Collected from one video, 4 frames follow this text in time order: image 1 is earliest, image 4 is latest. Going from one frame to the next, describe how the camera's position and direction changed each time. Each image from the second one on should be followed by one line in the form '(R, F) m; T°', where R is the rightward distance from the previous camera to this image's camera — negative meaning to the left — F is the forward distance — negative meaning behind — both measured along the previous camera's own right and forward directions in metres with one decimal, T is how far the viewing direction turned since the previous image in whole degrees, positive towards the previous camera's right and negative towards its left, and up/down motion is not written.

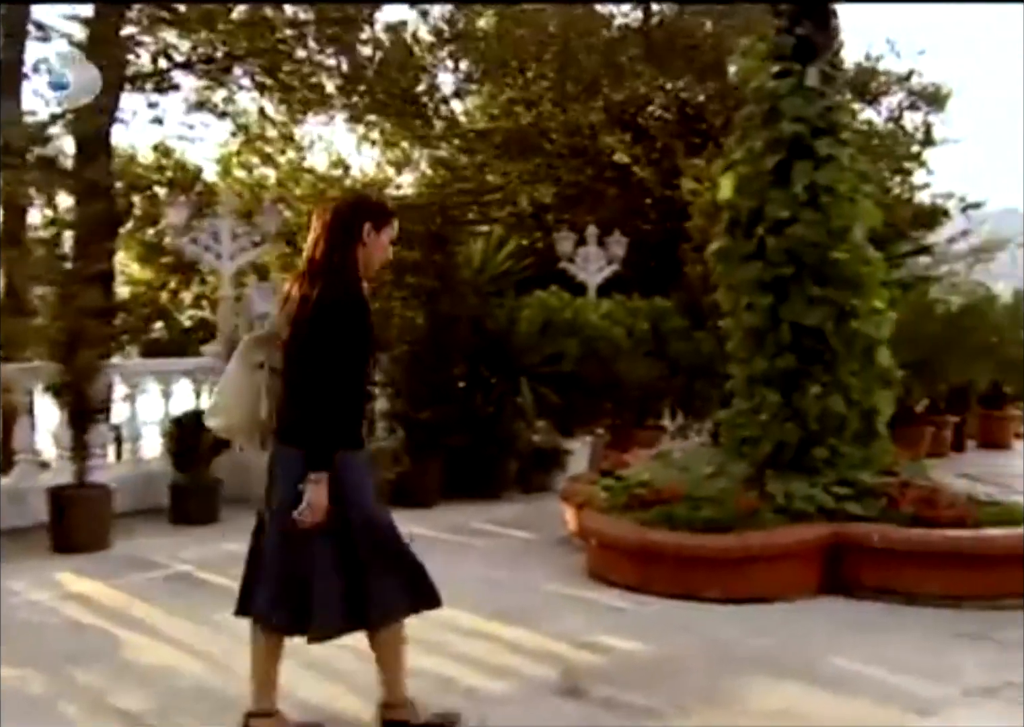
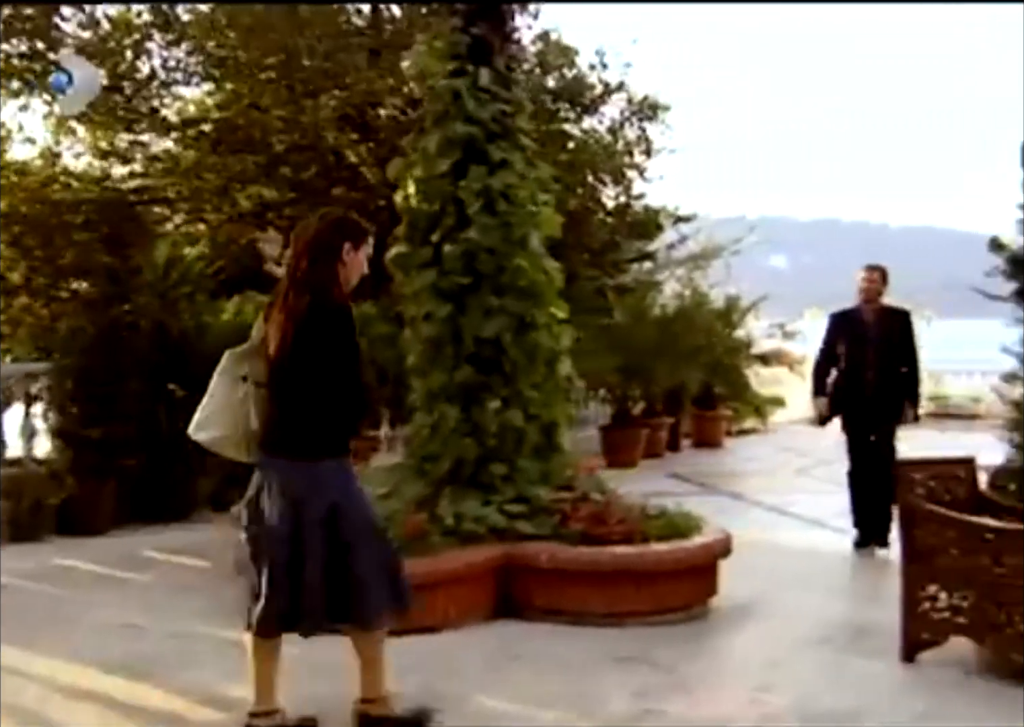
(+0.3, +0.2) m; +11°
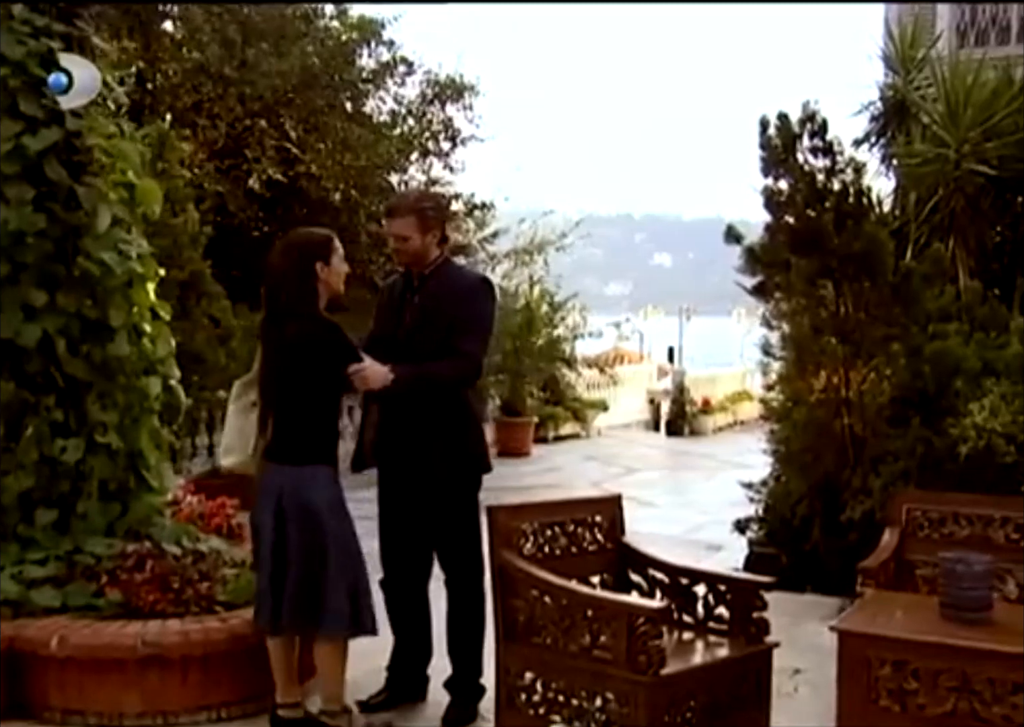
(+1.0, +1.0) m; +5°
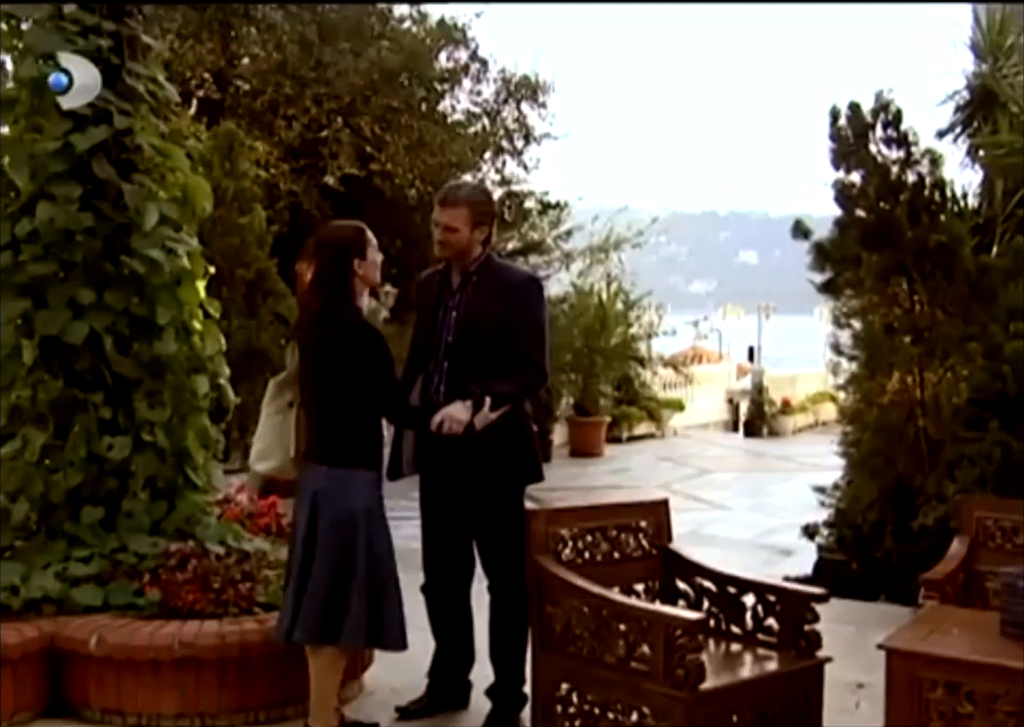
(+0.1, +0.1) m; -4°
